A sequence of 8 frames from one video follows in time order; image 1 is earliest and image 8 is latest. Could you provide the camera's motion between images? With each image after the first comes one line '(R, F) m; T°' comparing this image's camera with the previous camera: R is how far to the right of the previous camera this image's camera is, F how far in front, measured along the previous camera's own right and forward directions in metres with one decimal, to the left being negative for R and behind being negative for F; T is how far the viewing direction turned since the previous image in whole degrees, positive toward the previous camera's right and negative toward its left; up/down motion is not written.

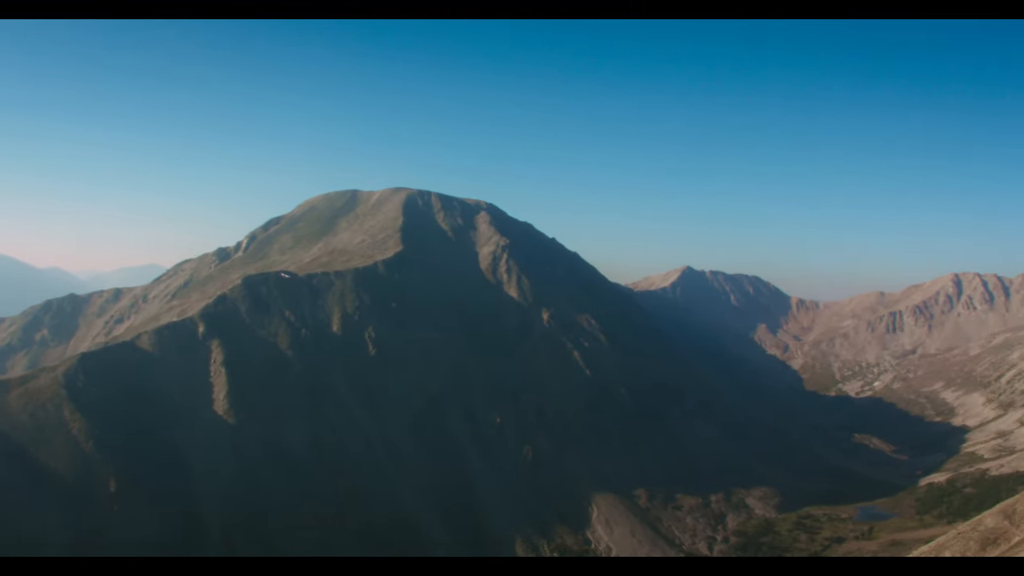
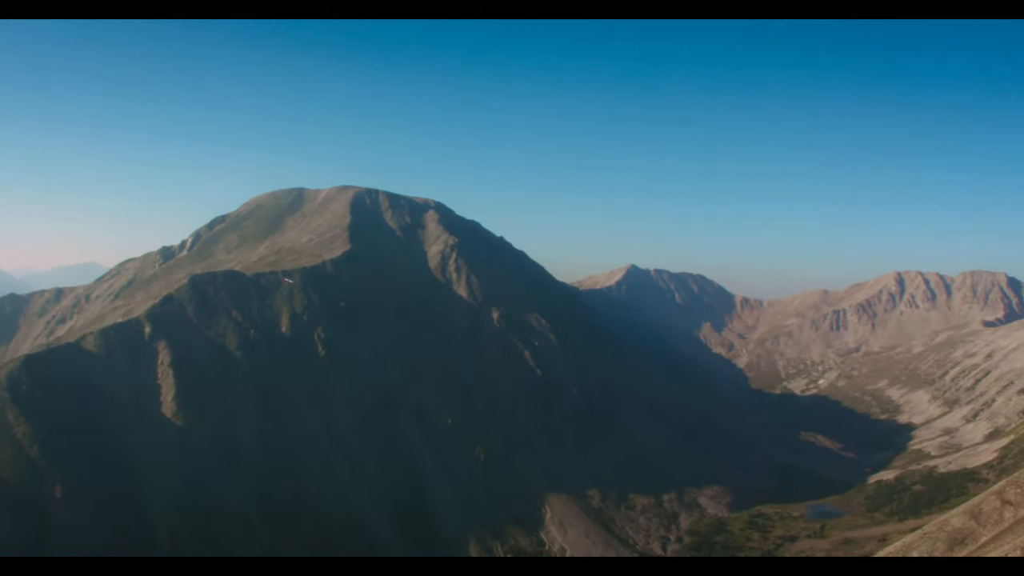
(+0.4, +3.5) m; +4°
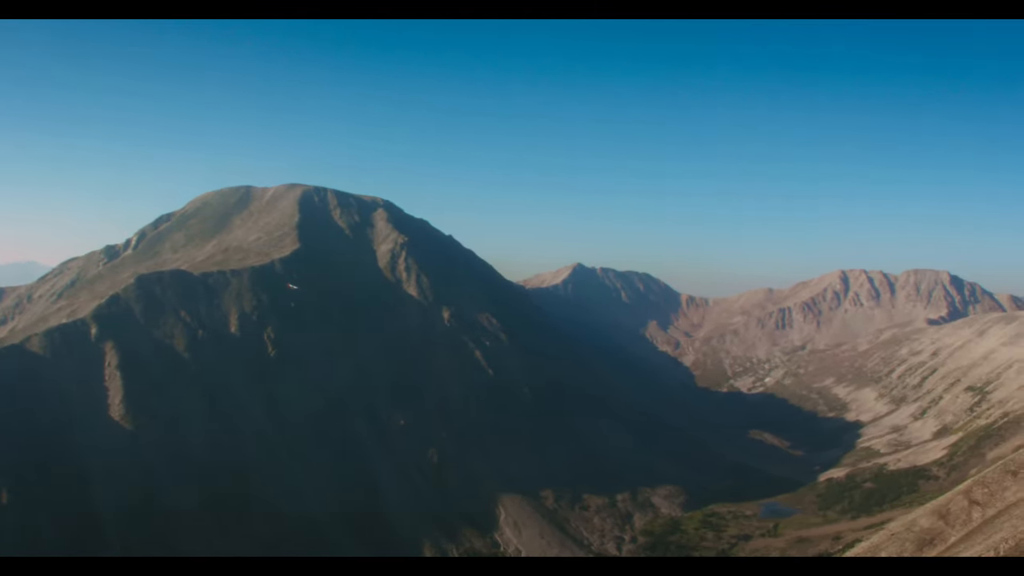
(+0.1, +2.9) m; +4°
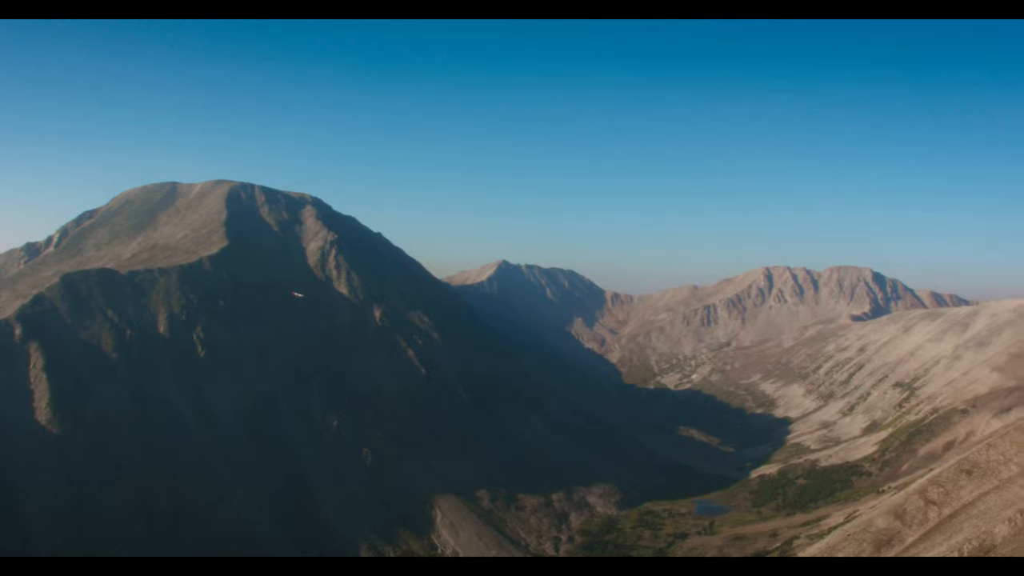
(-0.8, +2.9) m; +7°
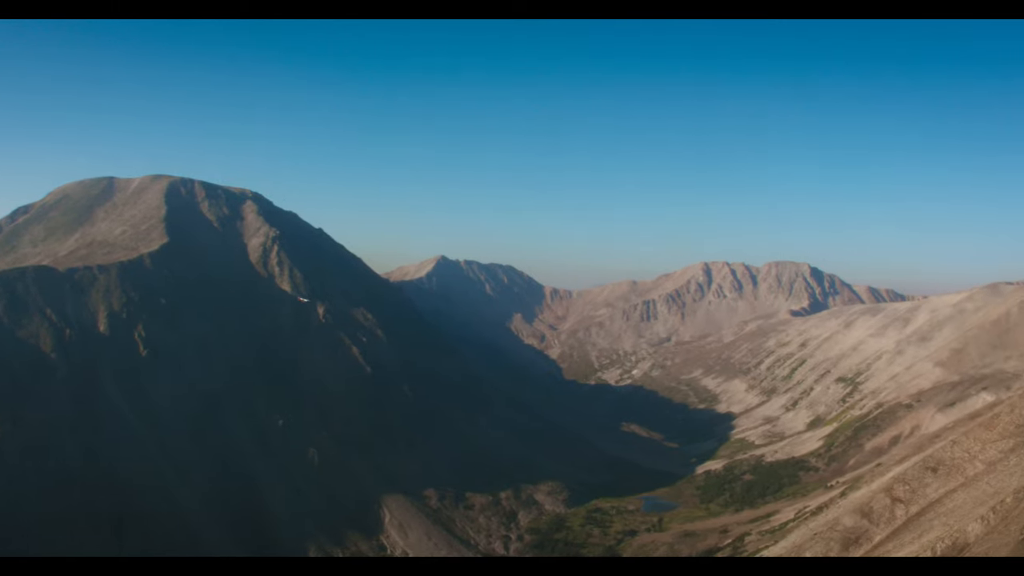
(-1.4, +2.4) m; +6°
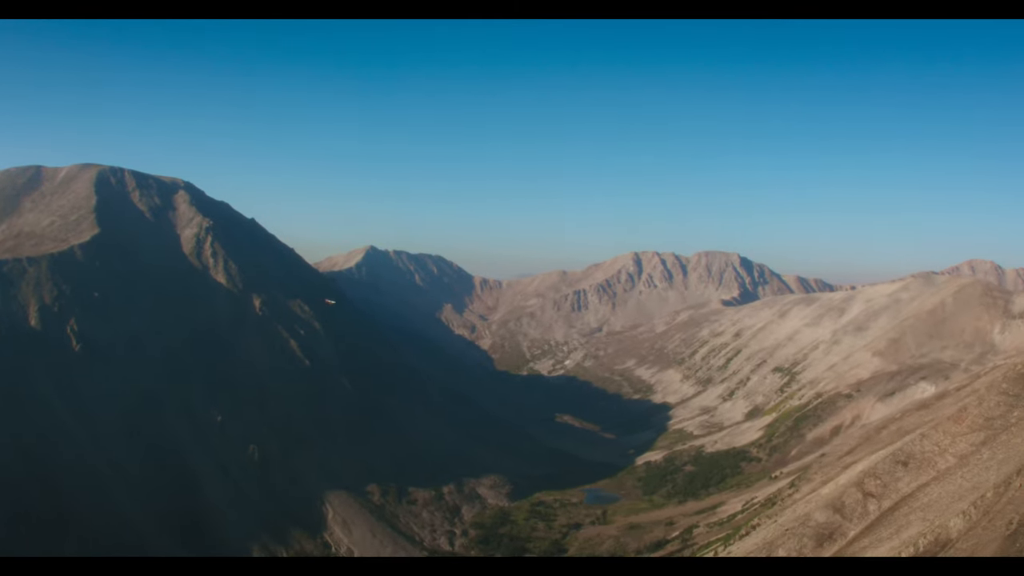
(-2.2, +3.0) m; +7°
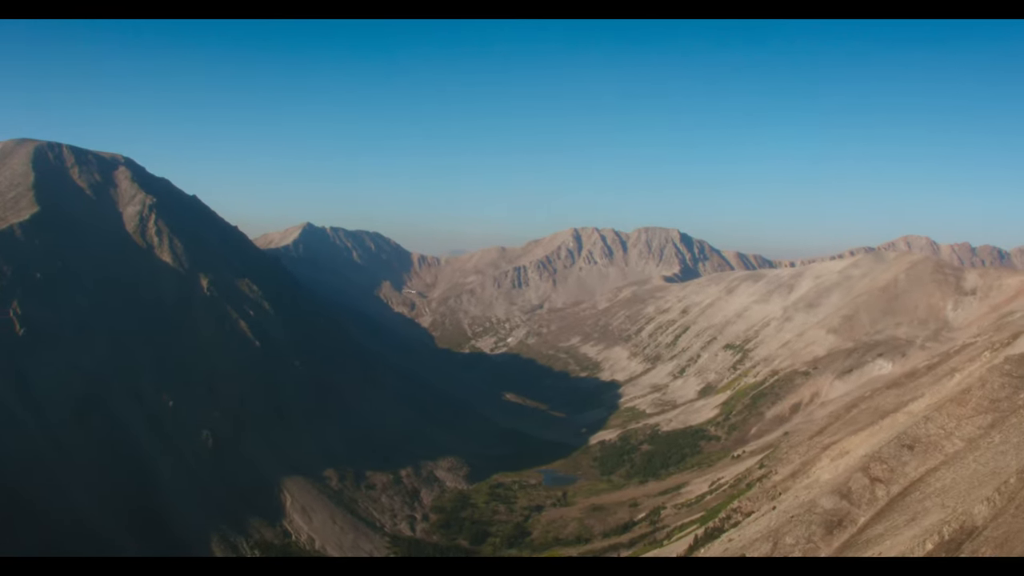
(-3.2, +3.6) m; +6°
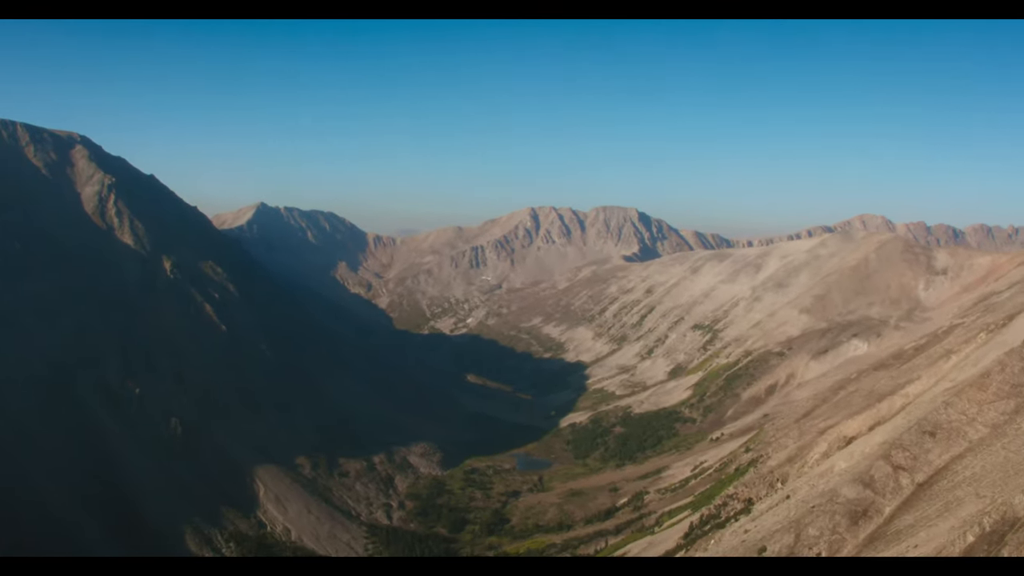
(-2.9, +2.6) m; +4°
